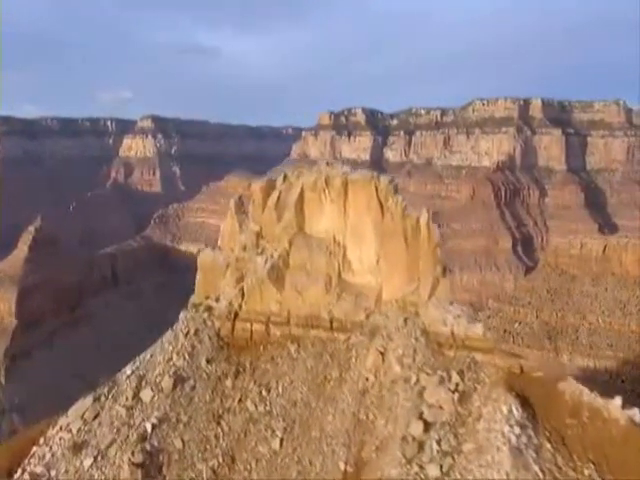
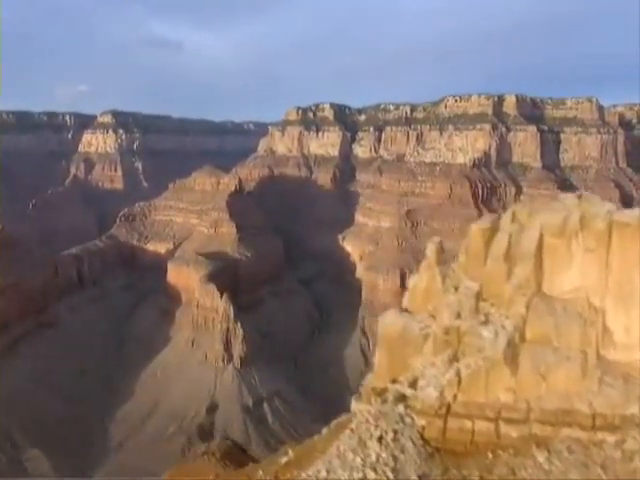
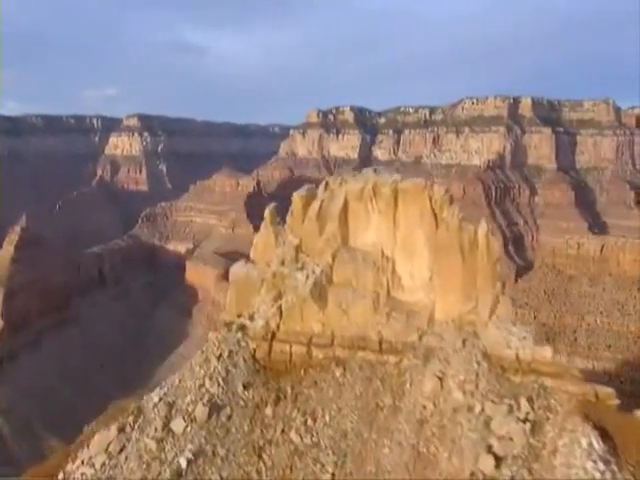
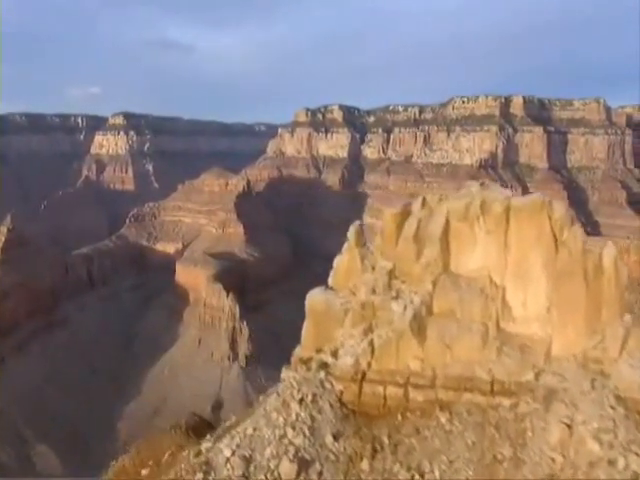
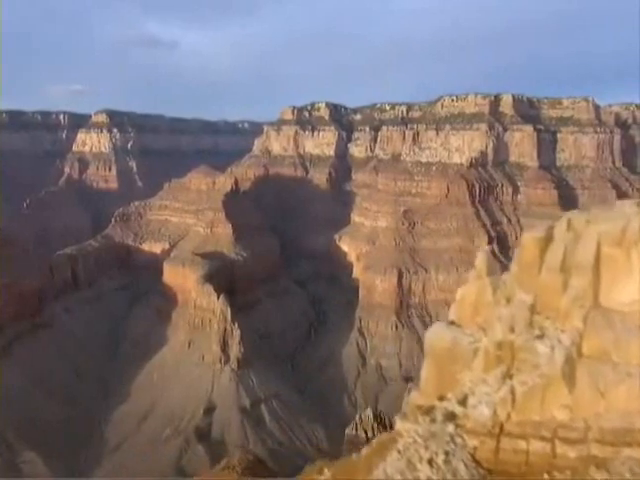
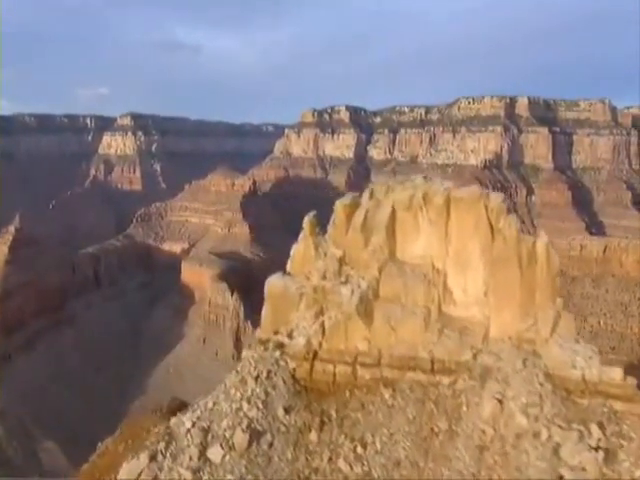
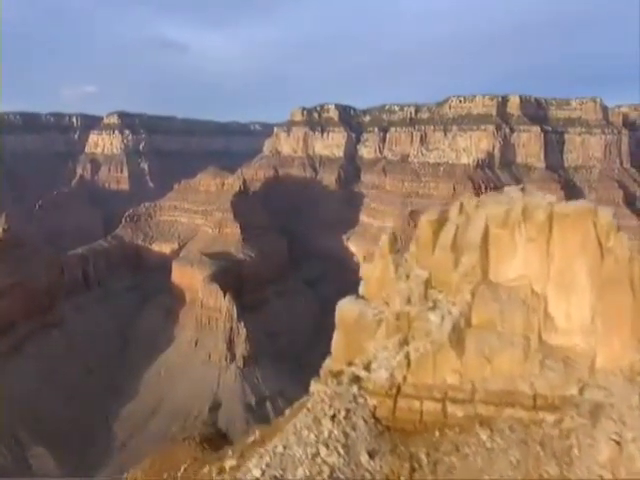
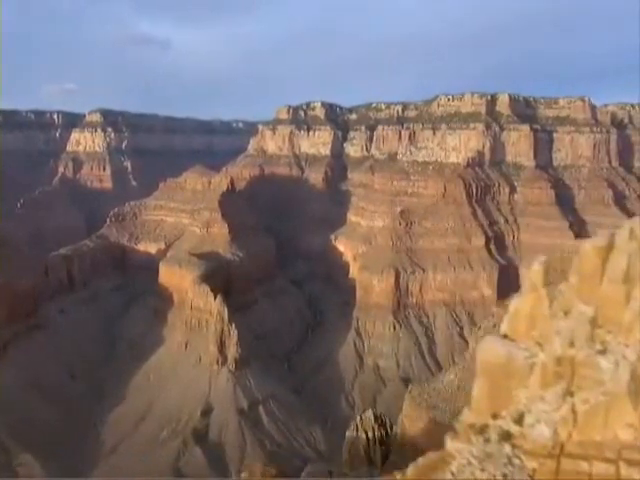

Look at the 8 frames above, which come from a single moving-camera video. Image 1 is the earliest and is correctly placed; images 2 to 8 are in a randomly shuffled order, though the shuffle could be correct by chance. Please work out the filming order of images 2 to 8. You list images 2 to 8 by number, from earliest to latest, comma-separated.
3, 6, 4, 7, 2, 5, 8
